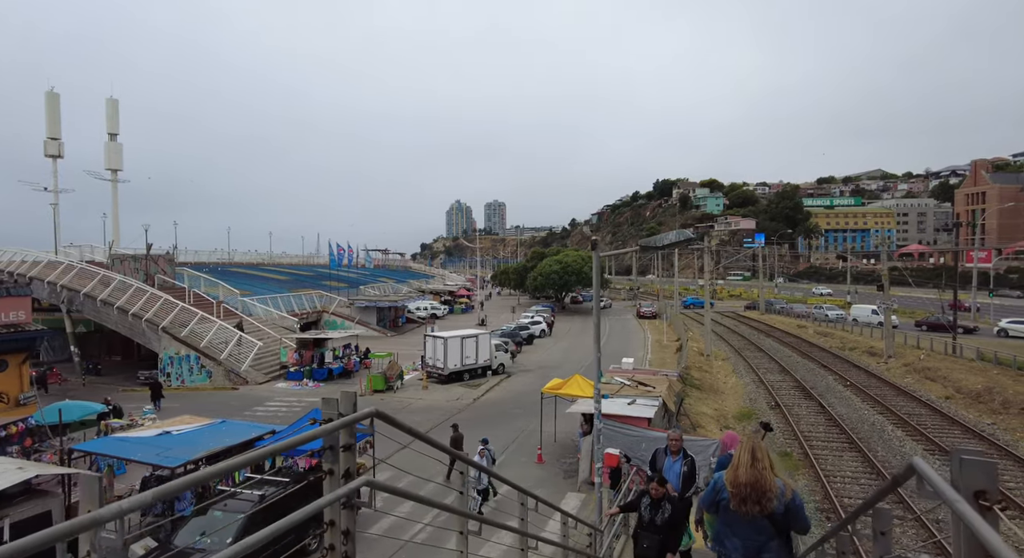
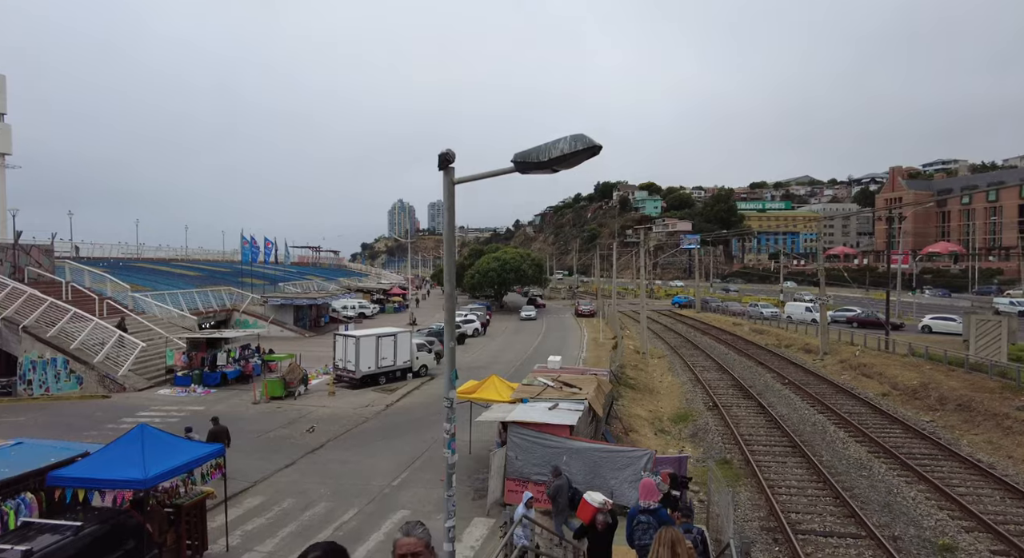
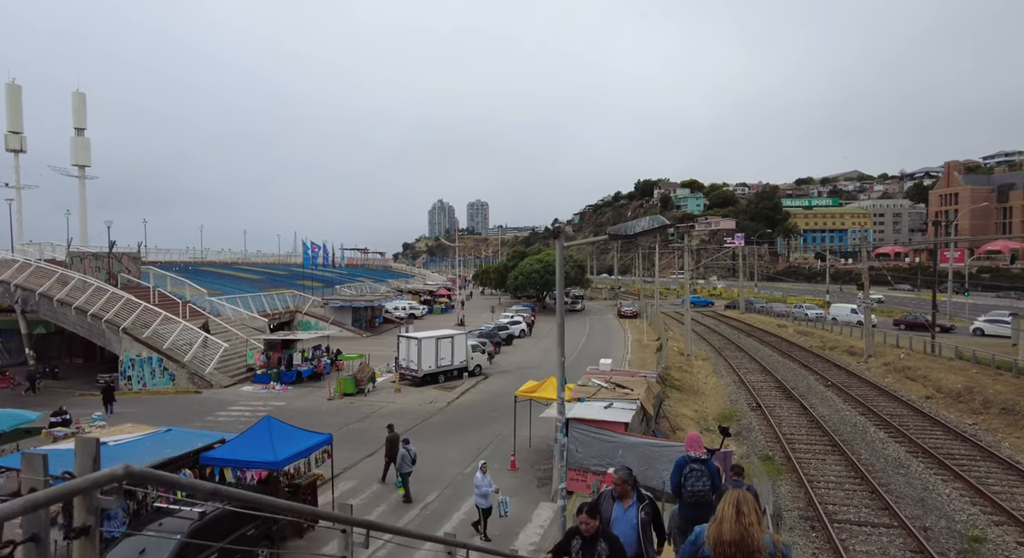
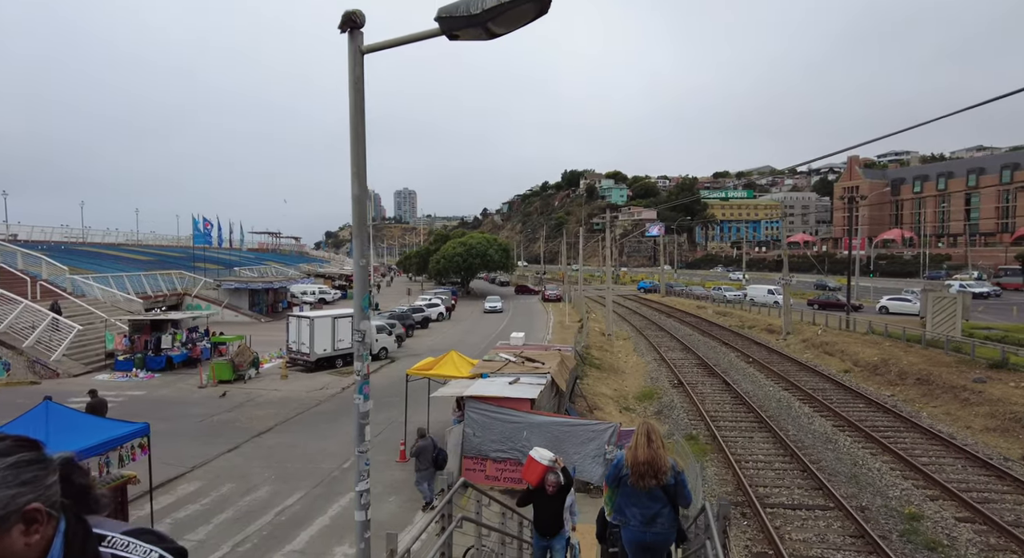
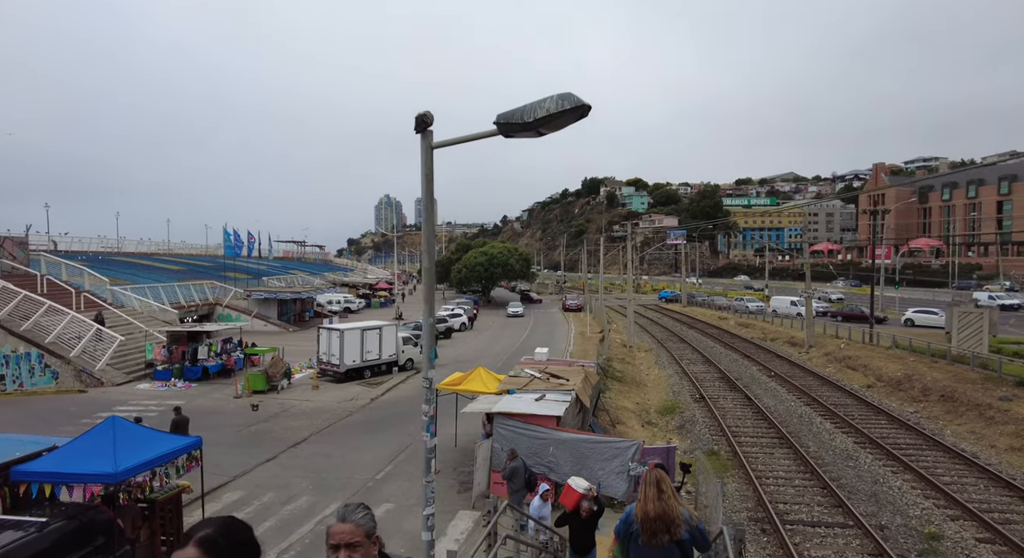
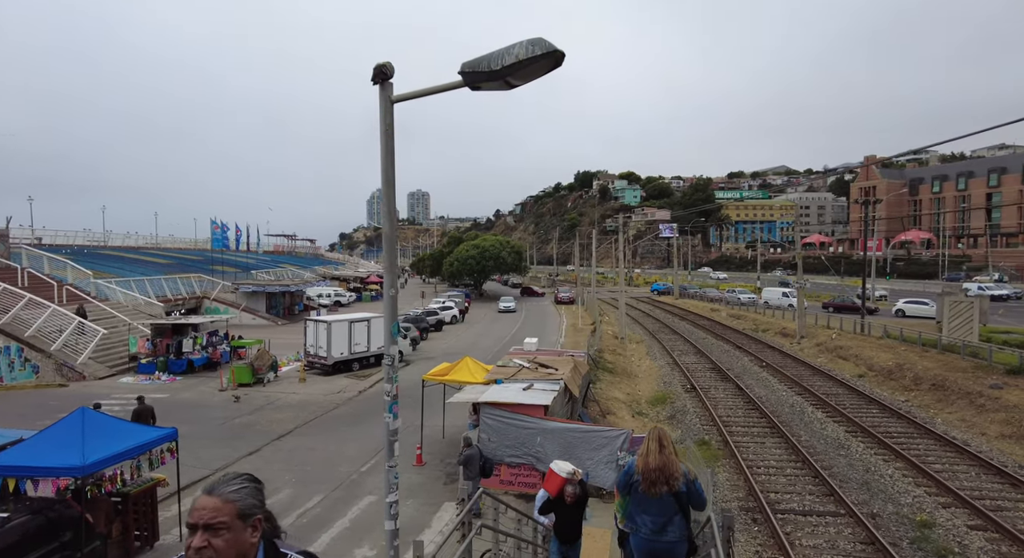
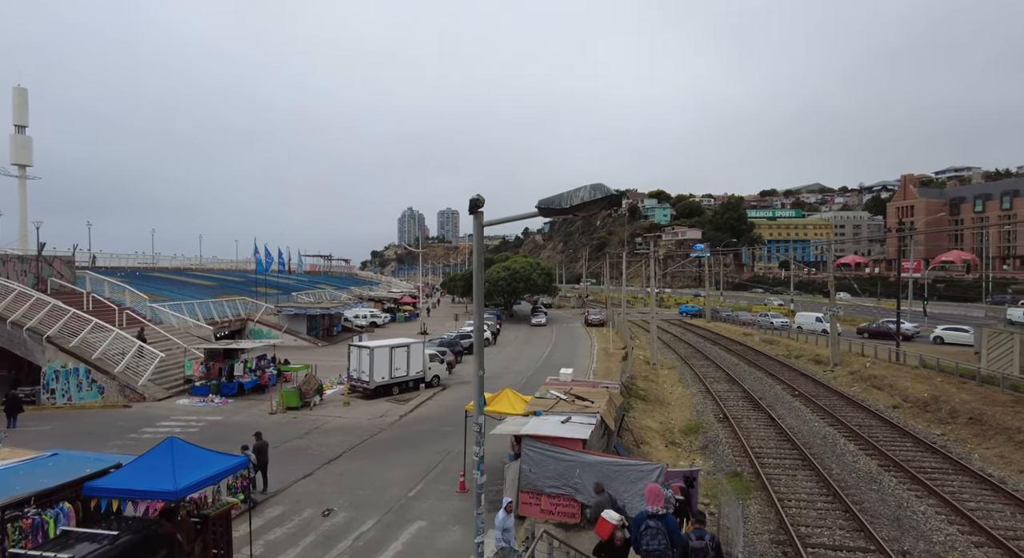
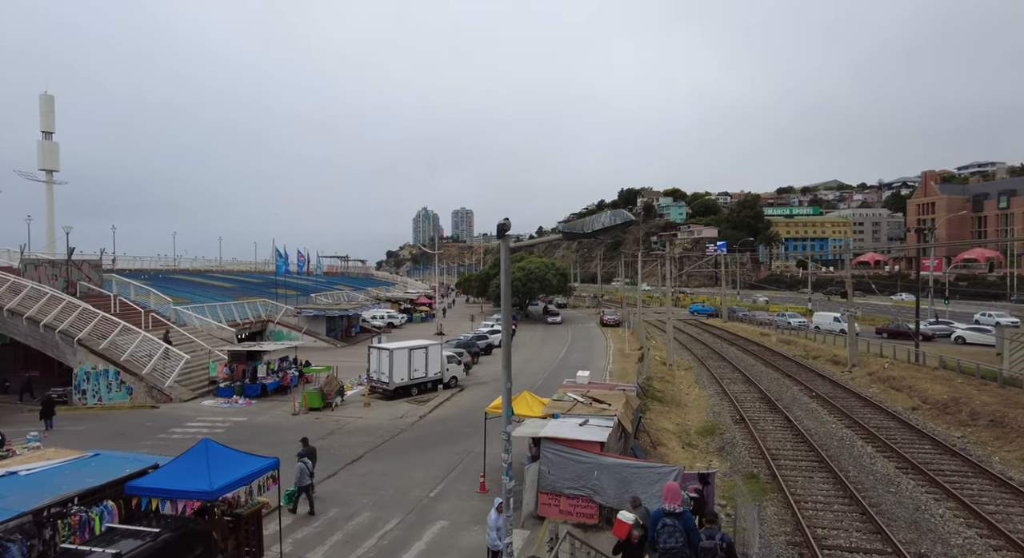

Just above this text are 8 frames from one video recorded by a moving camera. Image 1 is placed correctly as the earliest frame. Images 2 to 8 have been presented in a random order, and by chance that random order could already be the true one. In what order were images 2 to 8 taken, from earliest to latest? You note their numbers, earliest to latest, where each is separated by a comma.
3, 8, 7, 2, 5, 6, 4
